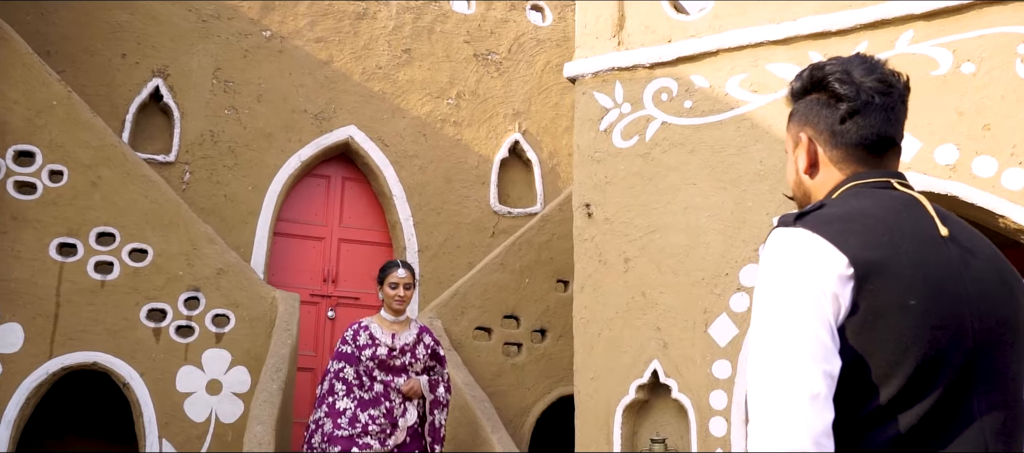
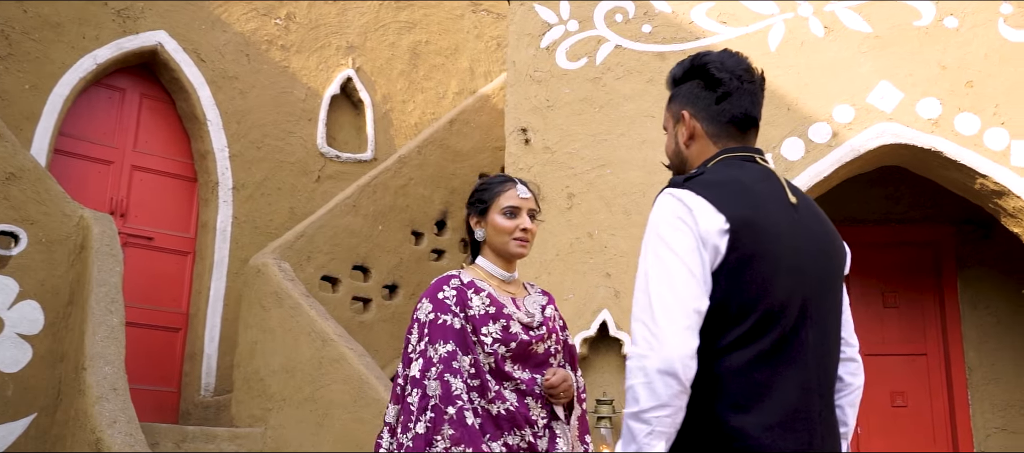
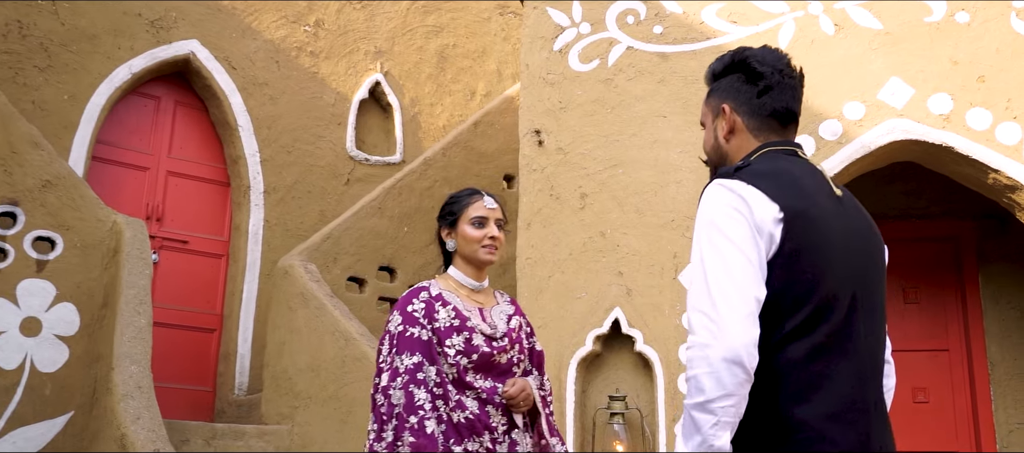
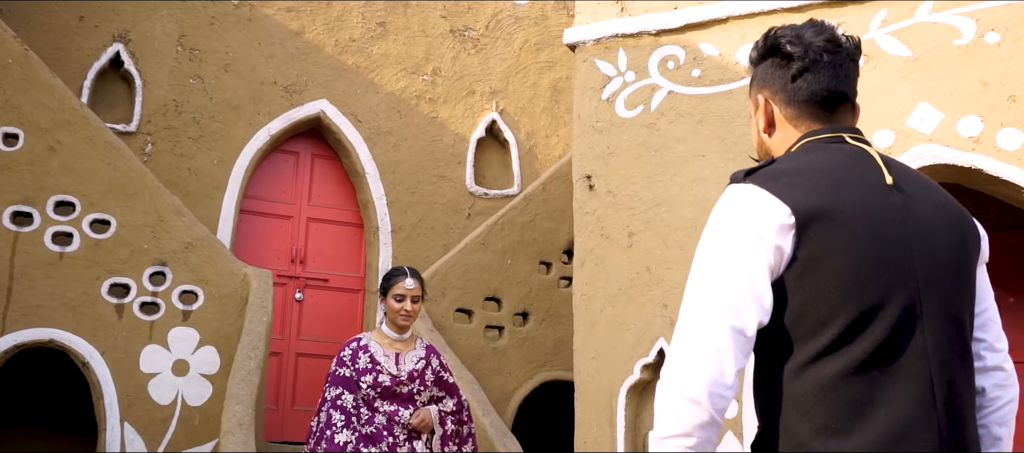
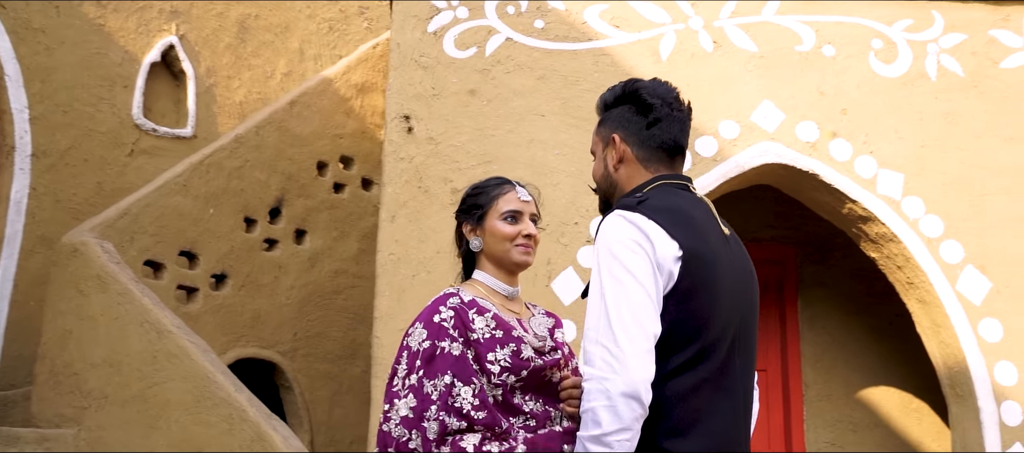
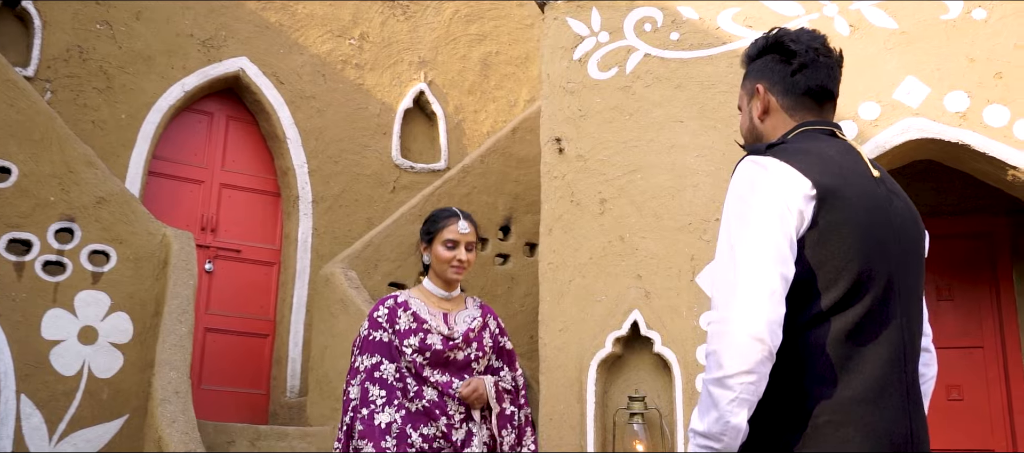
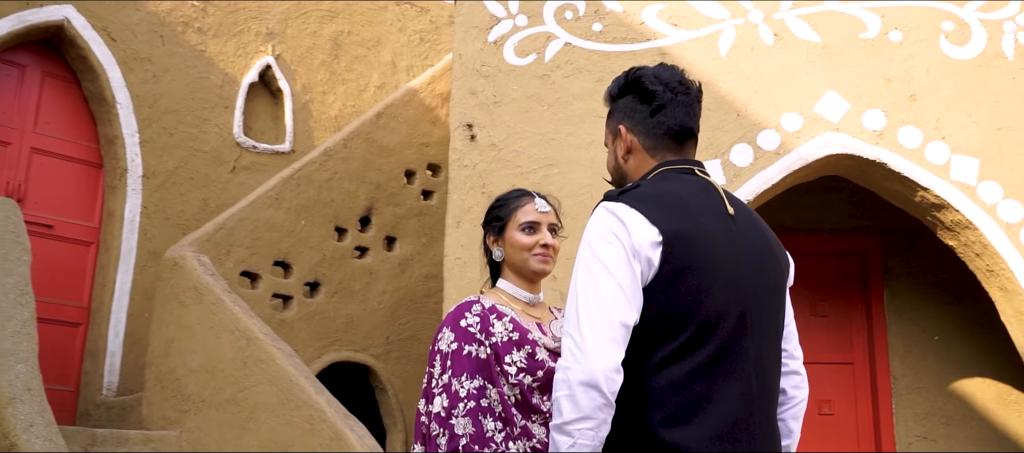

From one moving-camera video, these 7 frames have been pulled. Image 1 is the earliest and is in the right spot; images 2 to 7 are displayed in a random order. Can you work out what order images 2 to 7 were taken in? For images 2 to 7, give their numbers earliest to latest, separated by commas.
4, 6, 3, 2, 7, 5
